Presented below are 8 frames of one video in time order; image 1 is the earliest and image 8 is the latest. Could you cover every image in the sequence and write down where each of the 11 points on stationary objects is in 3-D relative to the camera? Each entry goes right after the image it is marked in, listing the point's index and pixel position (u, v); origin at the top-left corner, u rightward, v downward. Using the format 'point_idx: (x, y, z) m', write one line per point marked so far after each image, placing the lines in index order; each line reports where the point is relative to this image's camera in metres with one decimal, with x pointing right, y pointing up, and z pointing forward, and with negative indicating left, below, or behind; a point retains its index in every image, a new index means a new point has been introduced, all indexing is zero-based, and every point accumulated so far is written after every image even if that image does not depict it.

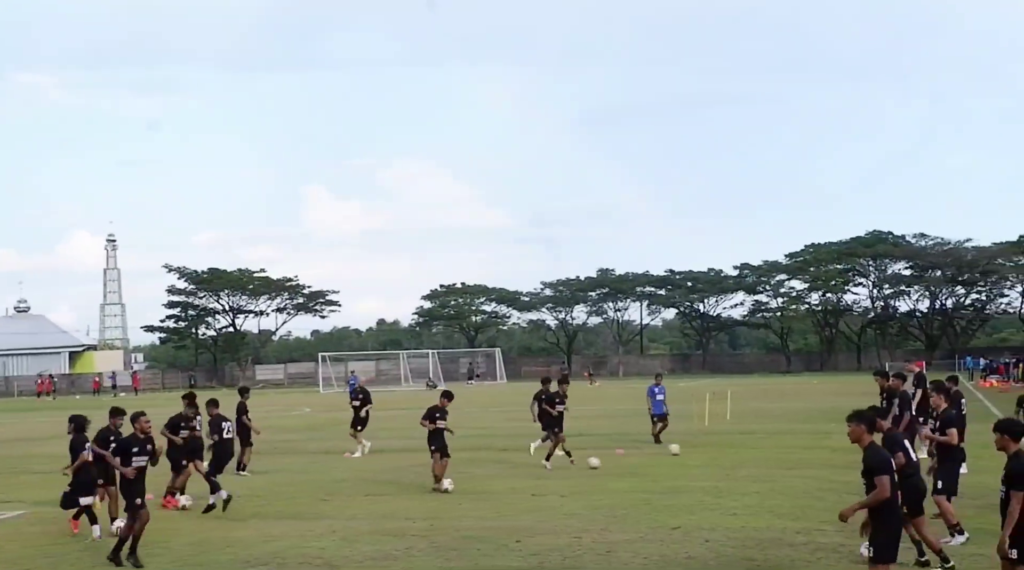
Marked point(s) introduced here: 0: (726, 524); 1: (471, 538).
0: (+2.2, -2.5, +12.0) m
1: (-0.4, -2.5, +11.7) m
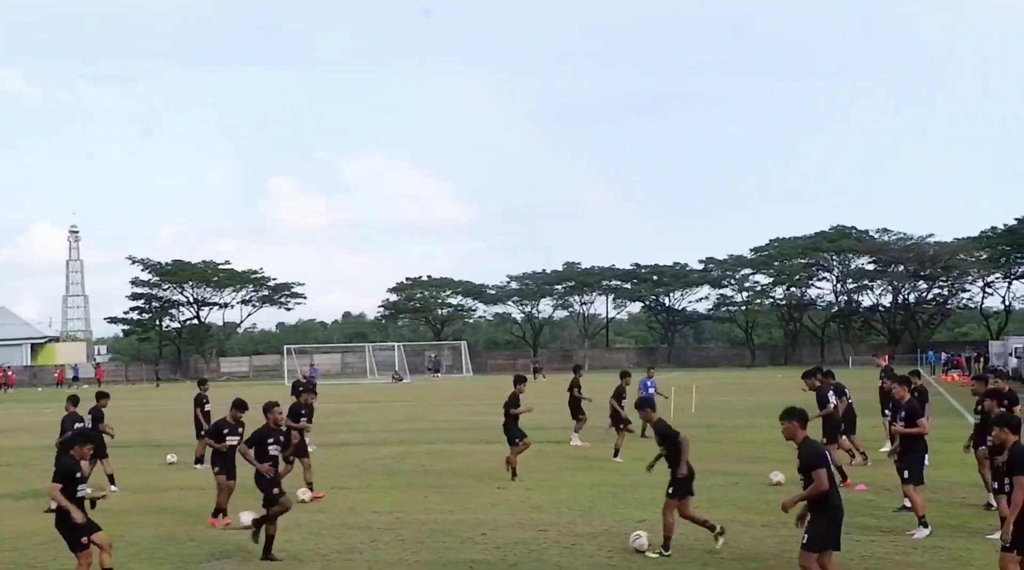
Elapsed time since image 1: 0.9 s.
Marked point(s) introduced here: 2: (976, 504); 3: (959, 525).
0: (+1.9, -2.4, +12.1) m
1: (-0.8, -2.5, +11.7) m
2: (+4.8, -2.3, +12.1) m
3: (+4.3, -2.3, +11.0) m
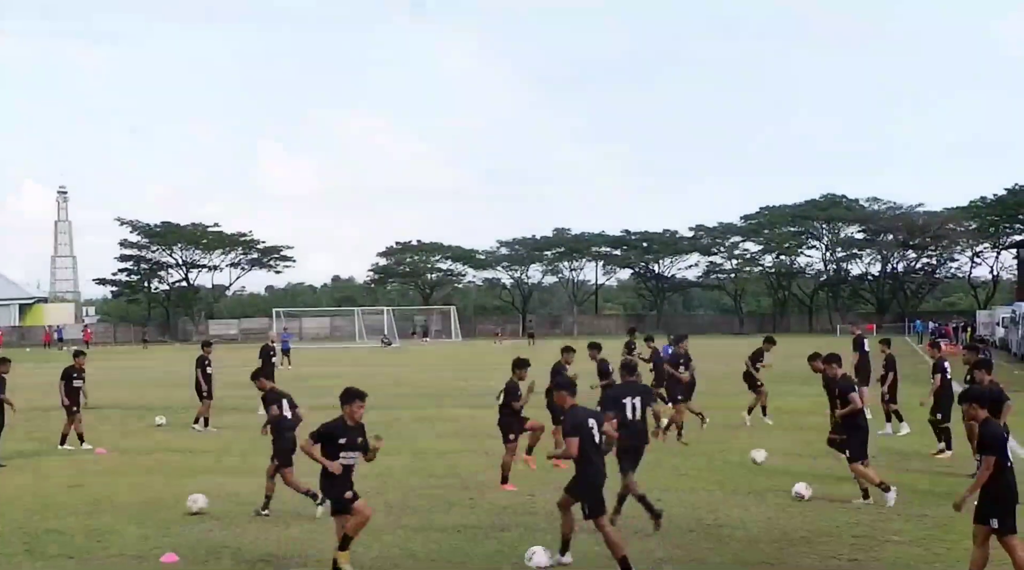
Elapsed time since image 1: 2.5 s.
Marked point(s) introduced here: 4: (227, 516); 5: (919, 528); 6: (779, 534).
0: (+1.7, -2.1, +12.1) m
1: (-0.9, -2.1, +11.7) m
2: (+4.7, -2.0, +12.2) m
3: (+4.1, -2.0, +11.1) m
4: (-2.7, -2.1, +10.8) m
5: (+3.4, -2.0, +9.6) m
6: (+2.2, -2.0, +9.6) m
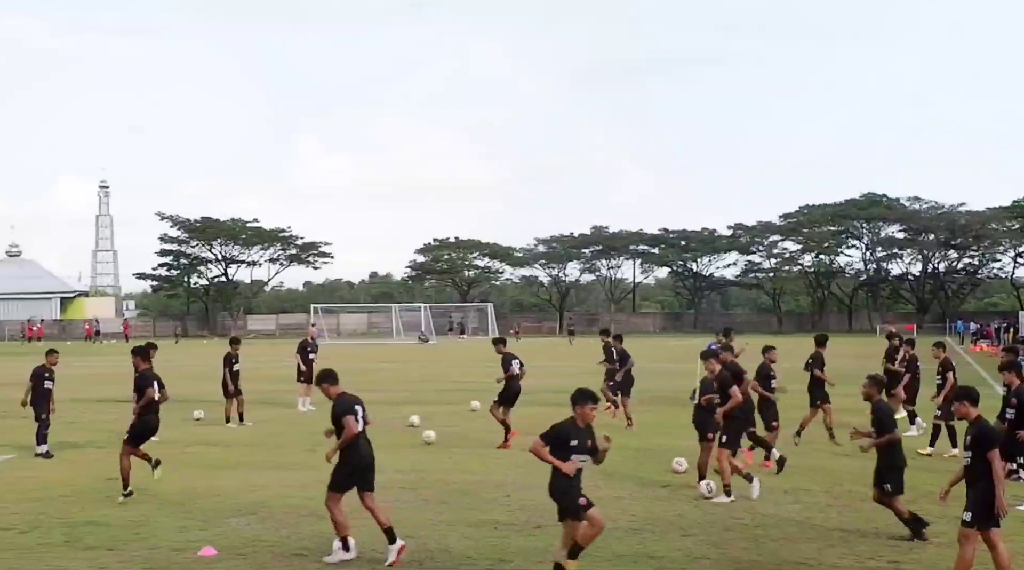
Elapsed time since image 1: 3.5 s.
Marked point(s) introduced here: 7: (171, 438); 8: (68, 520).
0: (+2.1, -2.1, +12.0) m
1: (-0.5, -2.1, +11.7) m
2: (+5.1, -2.0, +12.0) m
3: (+4.5, -2.0, +10.9) m
4: (-2.3, -2.1, +10.8) m
5: (+3.7, -2.0, +9.5) m
6: (+2.5, -2.0, +9.5) m
7: (-4.9, -2.2, +16.7) m
8: (-4.0, -2.1, +10.4) m
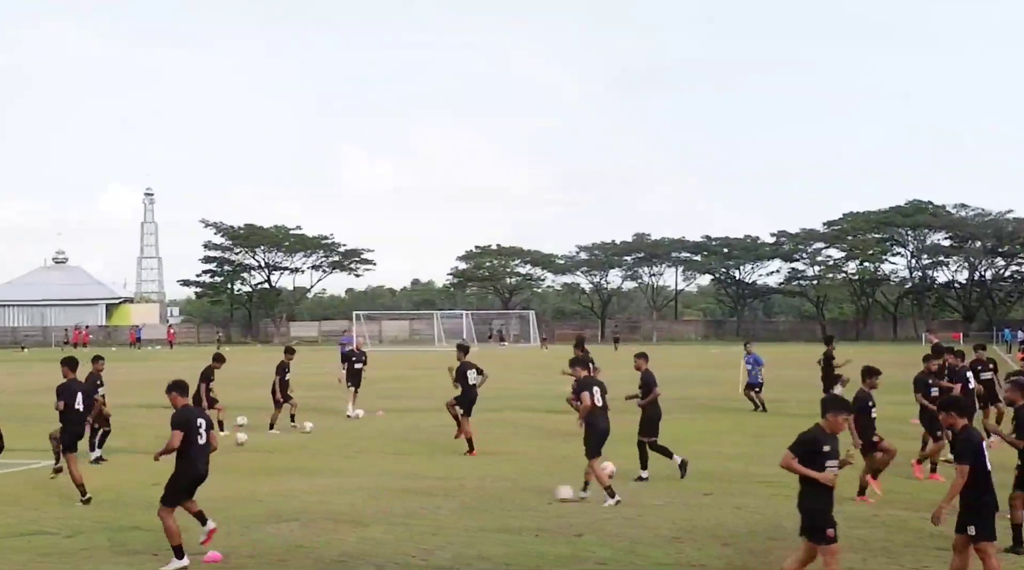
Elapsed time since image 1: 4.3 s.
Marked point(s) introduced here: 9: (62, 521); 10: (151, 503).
0: (+2.5, -2.1, +11.9) m
1: (-0.1, -2.1, +11.7) m
2: (+5.5, -2.1, +11.8) m
3: (+4.8, -2.1, +10.7) m
4: (-2.0, -2.2, +10.9) m
5: (+4.0, -2.1, +9.3) m
6: (+2.8, -2.1, +9.3) m
7: (-4.3, -2.3, +16.8) m
8: (-3.6, -2.2, +10.4) m
9: (-4.1, -2.2, +10.7) m
10: (-3.6, -2.2, +11.6) m
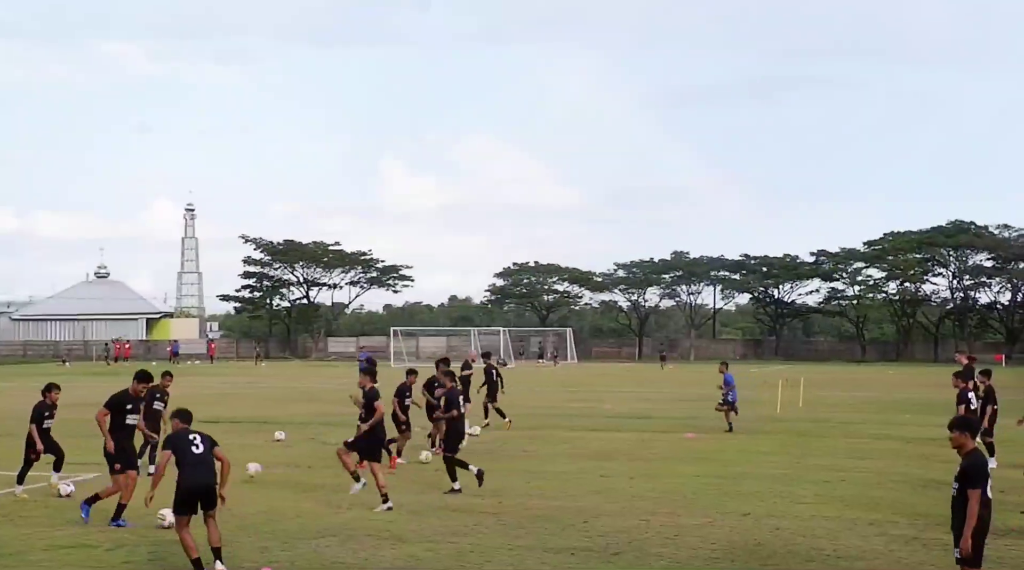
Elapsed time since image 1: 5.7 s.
0: (+4.1, -2.5, +12.0) m
1: (+1.4, -2.5, +11.8) m
2: (+7.1, -2.5, +11.8) m
3: (+6.4, -2.5, +10.7) m
4: (-0.4, -2.5, +11.0) m
5: (+5.5, -2.4, +9.3) m
6: (+4.3, -2.5, +9.4) m
7: (-2.7, -2.7, +16.9) m
8: (-2.1, -2.5, +10.6) m
9: (-2.5, -2.5, +10.8) m
10: (-2.0, -2.5, +11.7) m
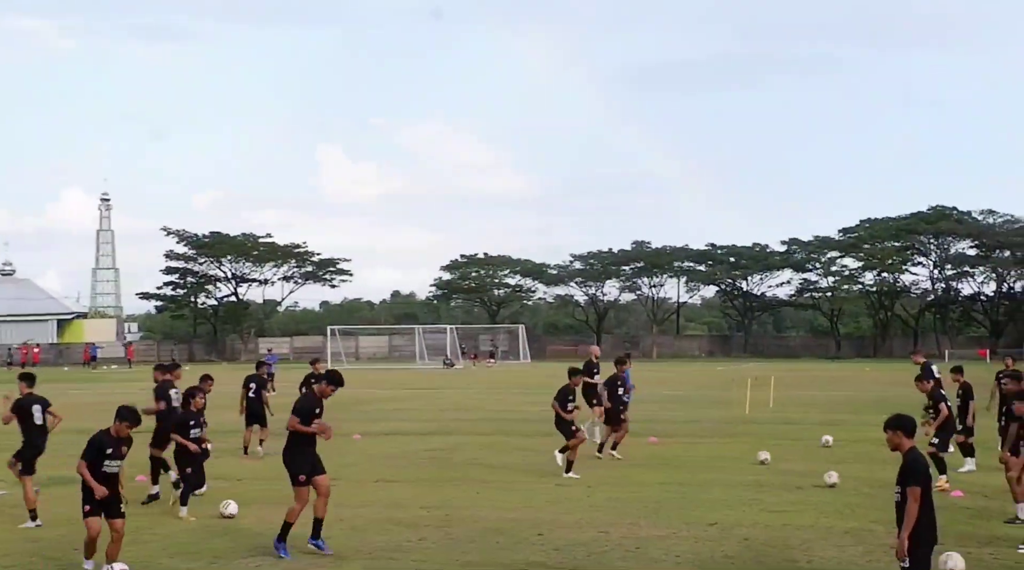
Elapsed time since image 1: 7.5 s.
0: (+3.5, -2.4, +7.0) m
1: (+0.9, -2.4, +6.7) m
2: (+6.5, -2.3, +6.9) m
3: (+5.9, -2.3, +5.9) m
4: (-0.9, -2.4, +5.8) m
5: (+5.1, -2.3, +4.4) m
6: (+3.9, -2.3, +4.4) m
7: (-3.4, -2.6, +11.7) m
8: (-2.5, -2.4, +5.4) m
9: (-3.0, -2.4, +5.6) m
10: (-2.5, -2.4, +6.5) m
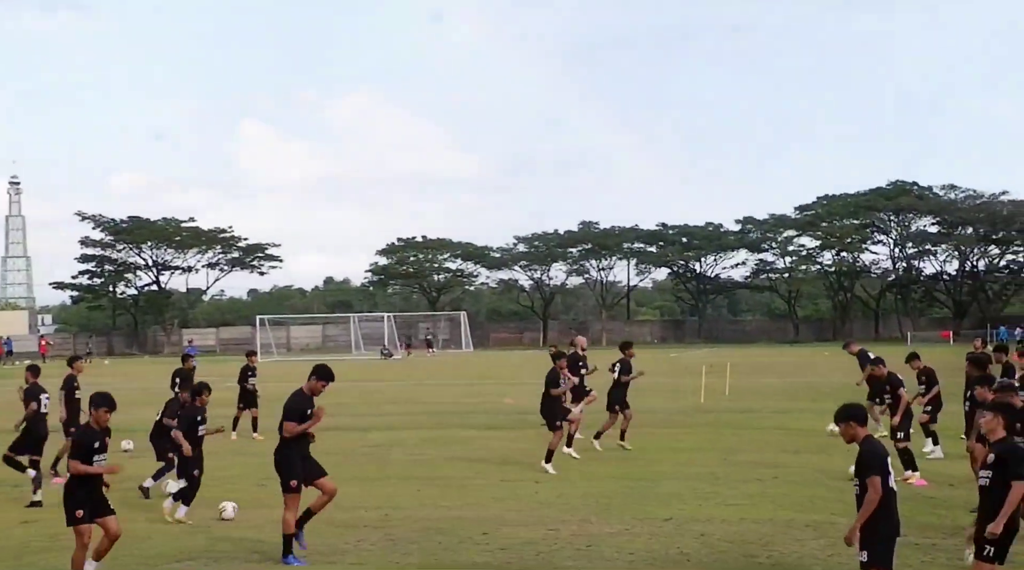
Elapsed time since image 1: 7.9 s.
0: (+2.7, -2.1, +3.7) m
1: (+0.1, -2.2, +3.3) m
2: (+5.7, -2.0, +3.8) m
3: (+5.1, -2.0, +2.7) m
4: (-1.7, -2.2, +2.4) m
5: (+4.3, -2.1, +1.2) m
6: (+3.1, -2.1, +1.2) m
7: (-4.5, -2.4, +8.2) m
8: (-3.3, -2.2, +1.9) m
9: (-3.8, -2.3, +2.1) m
10: (-3.4, -2.3, +3.0) m
